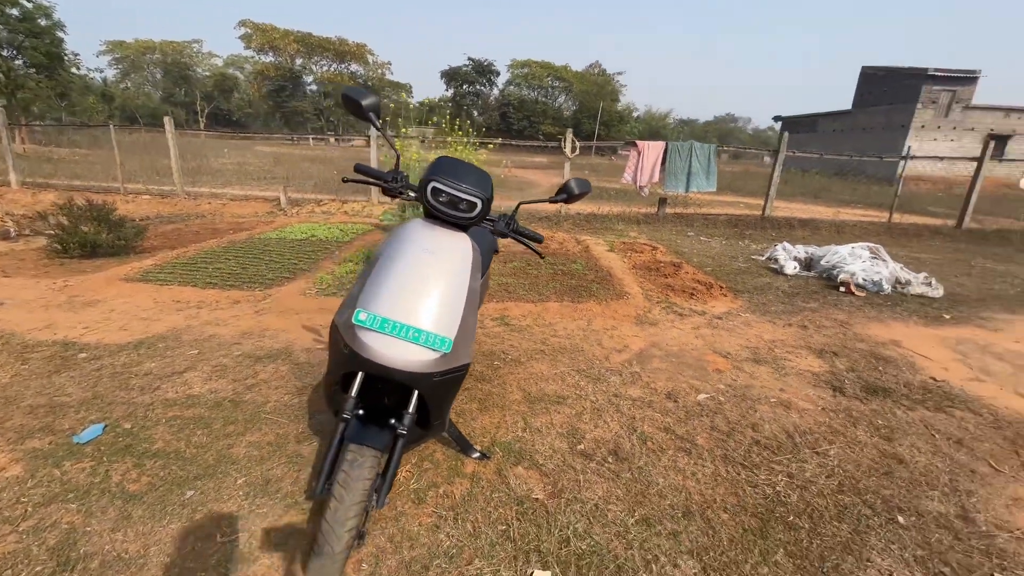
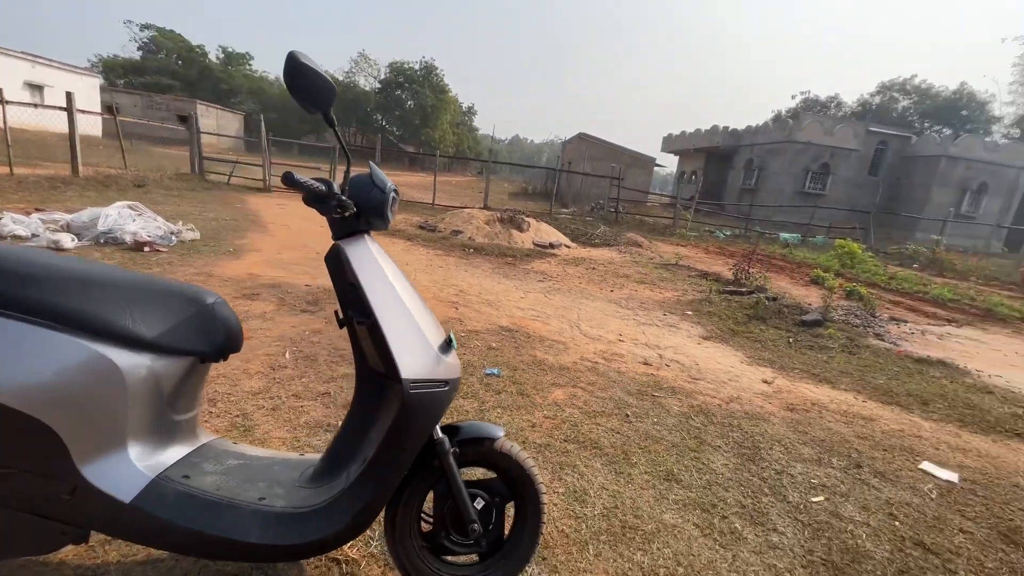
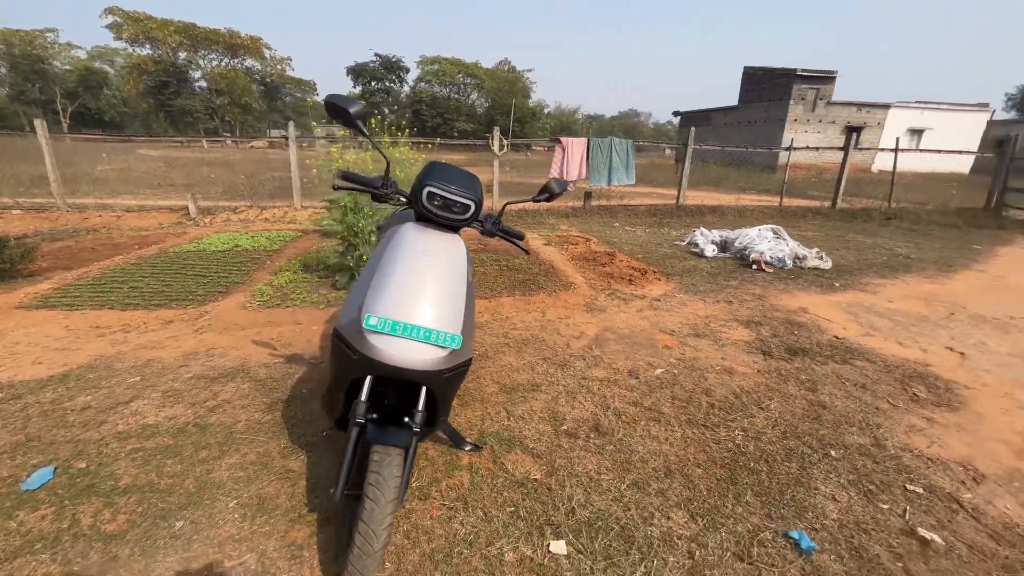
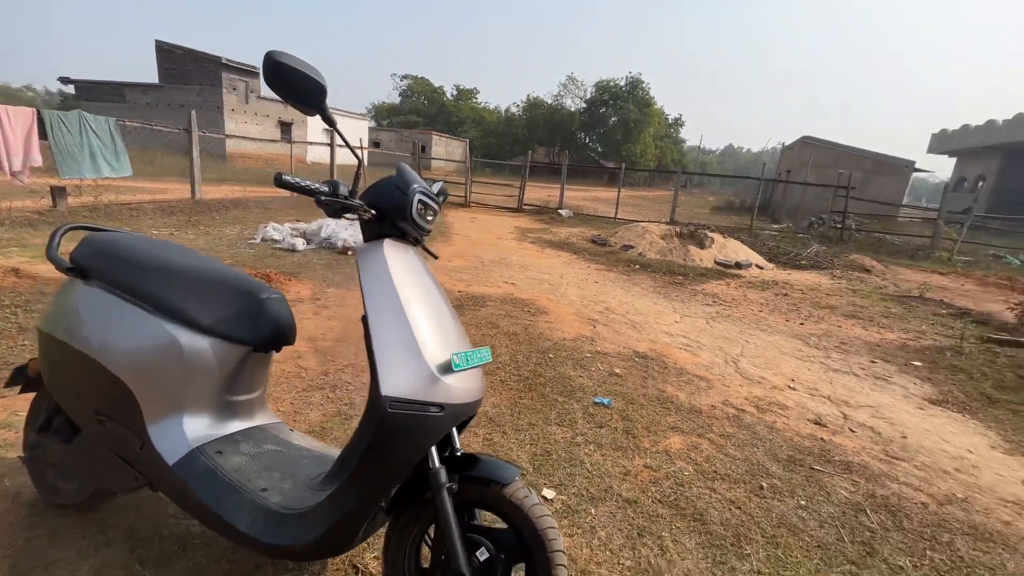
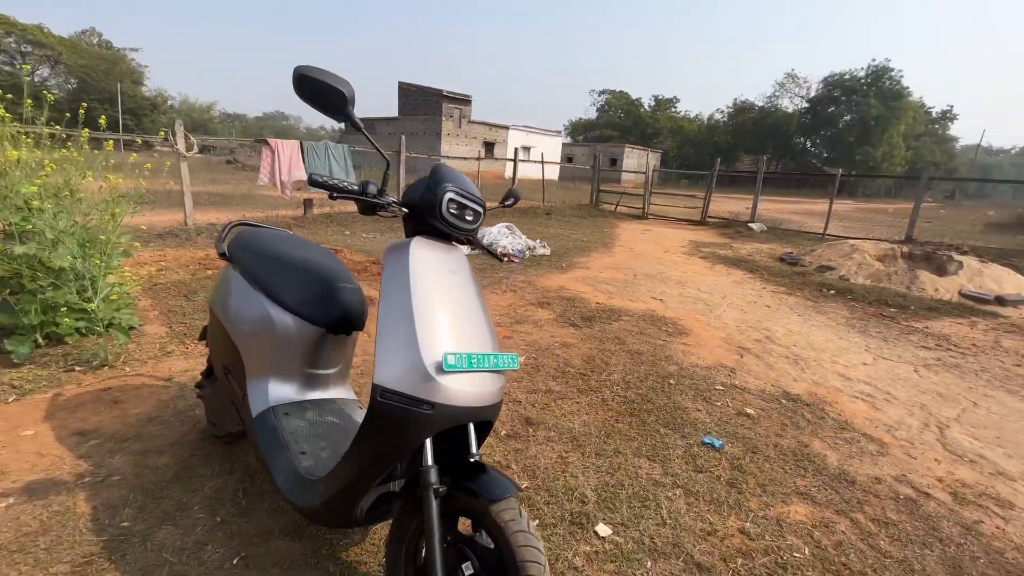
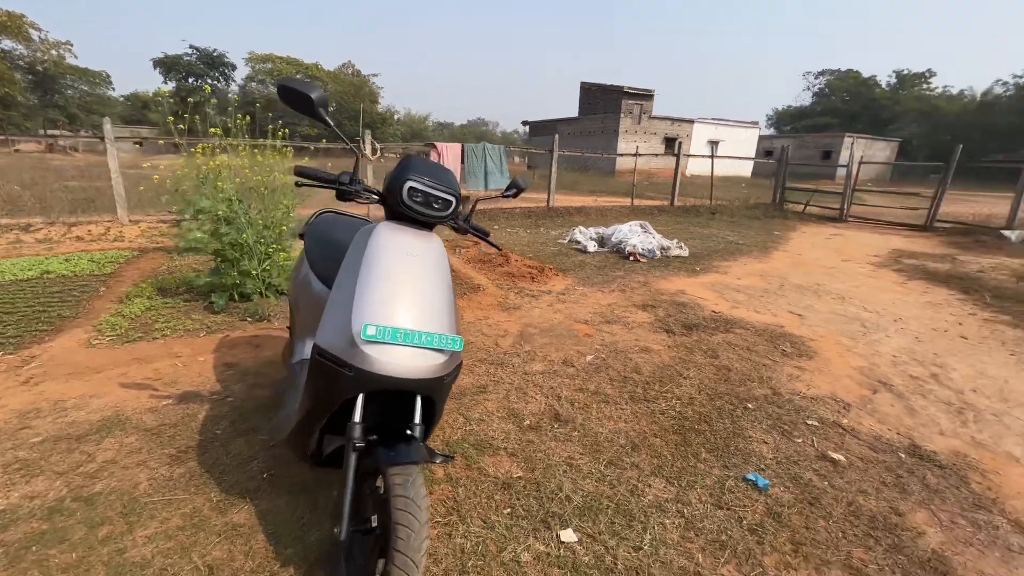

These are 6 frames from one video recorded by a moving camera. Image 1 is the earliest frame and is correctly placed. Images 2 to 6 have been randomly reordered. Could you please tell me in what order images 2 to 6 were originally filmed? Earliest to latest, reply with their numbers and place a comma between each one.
3, 6, 5, 4, 2
